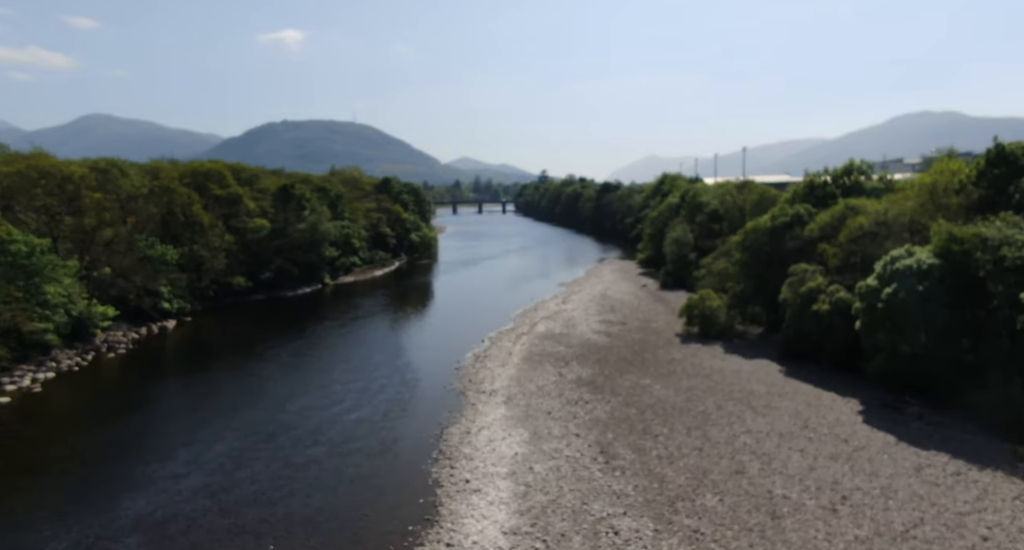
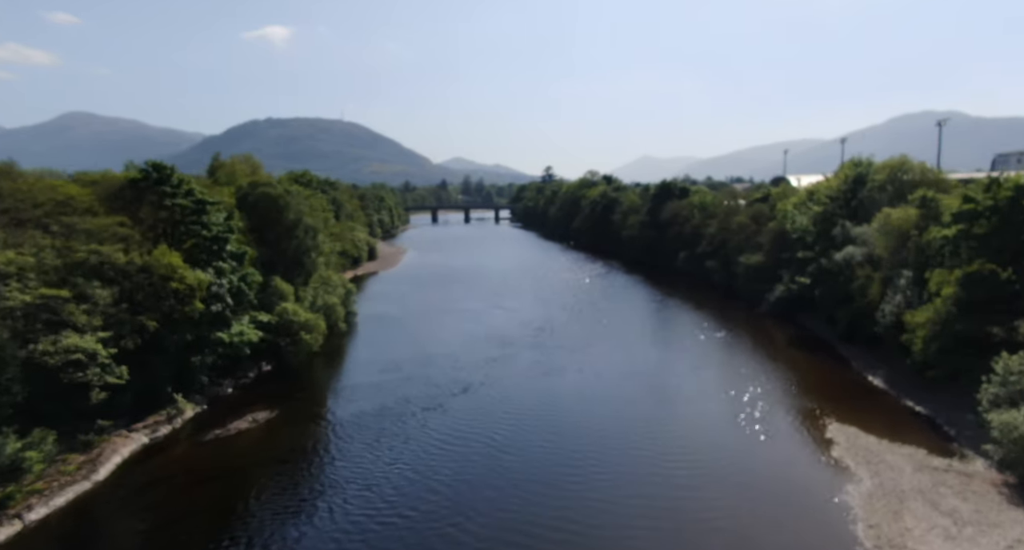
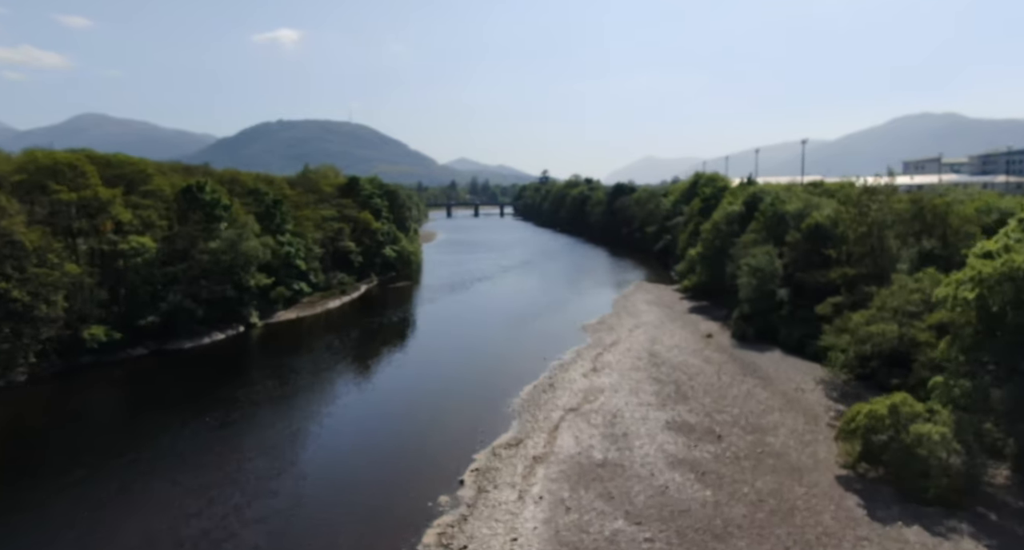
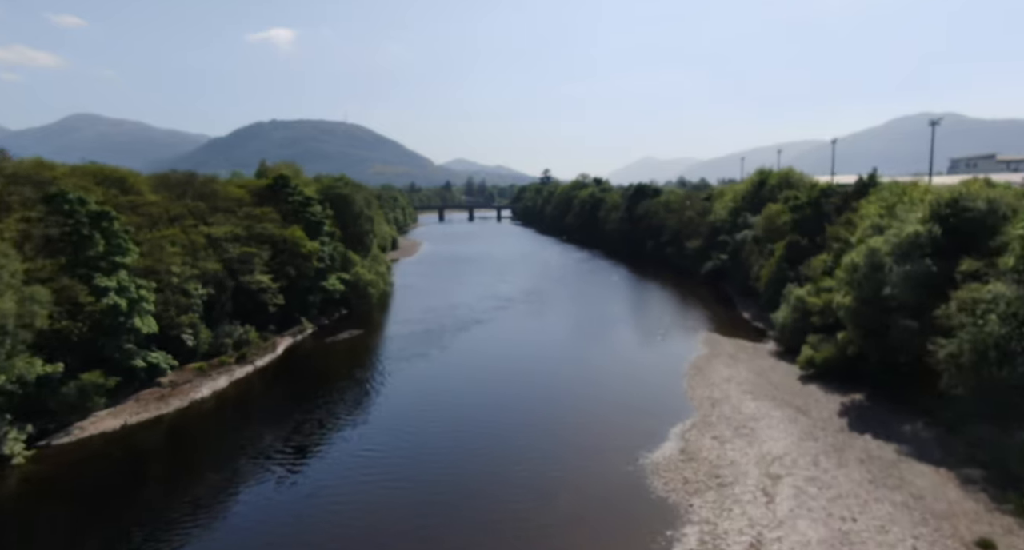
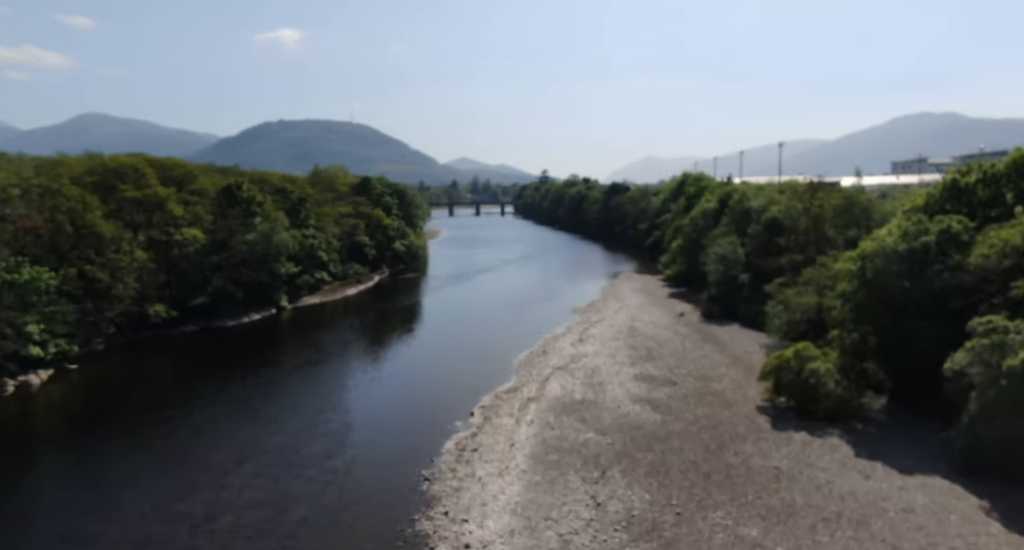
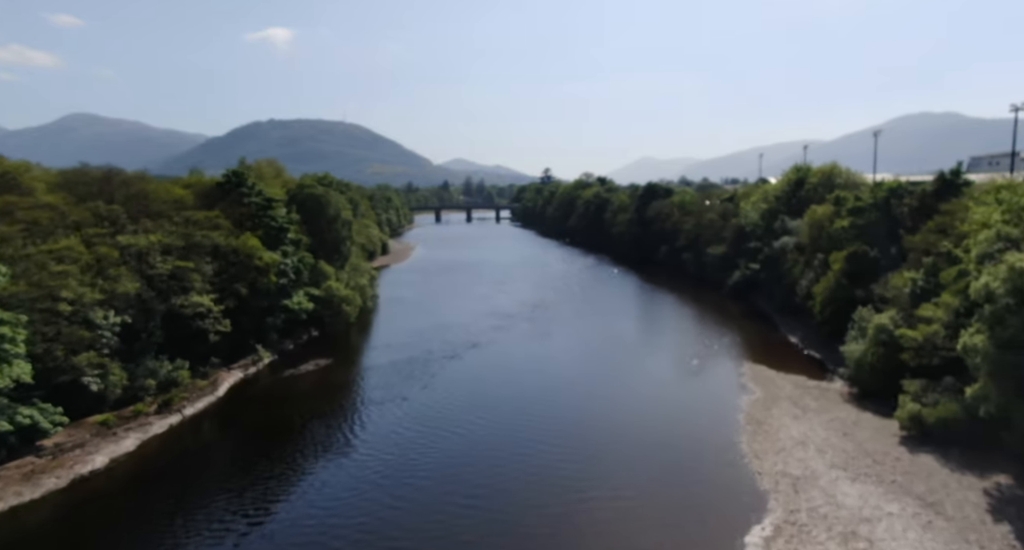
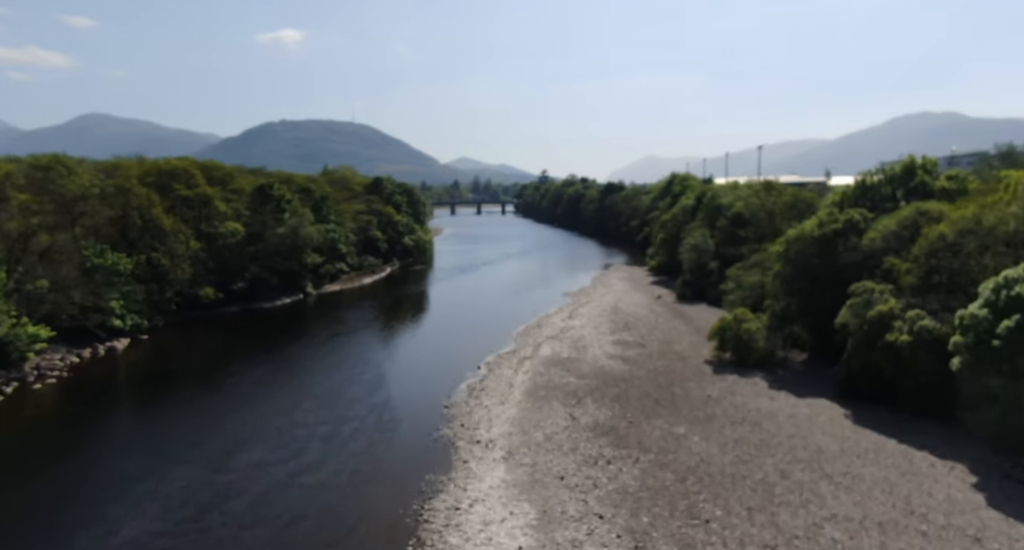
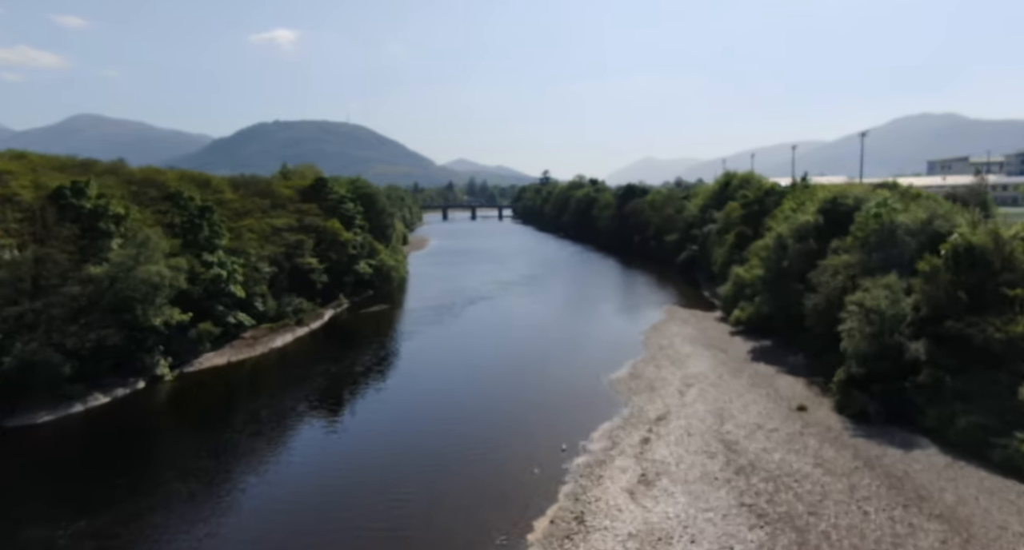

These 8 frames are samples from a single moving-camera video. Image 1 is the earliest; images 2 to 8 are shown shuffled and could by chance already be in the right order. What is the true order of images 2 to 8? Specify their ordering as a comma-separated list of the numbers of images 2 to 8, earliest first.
7, 5, 3, 8, 4, 6, 2
